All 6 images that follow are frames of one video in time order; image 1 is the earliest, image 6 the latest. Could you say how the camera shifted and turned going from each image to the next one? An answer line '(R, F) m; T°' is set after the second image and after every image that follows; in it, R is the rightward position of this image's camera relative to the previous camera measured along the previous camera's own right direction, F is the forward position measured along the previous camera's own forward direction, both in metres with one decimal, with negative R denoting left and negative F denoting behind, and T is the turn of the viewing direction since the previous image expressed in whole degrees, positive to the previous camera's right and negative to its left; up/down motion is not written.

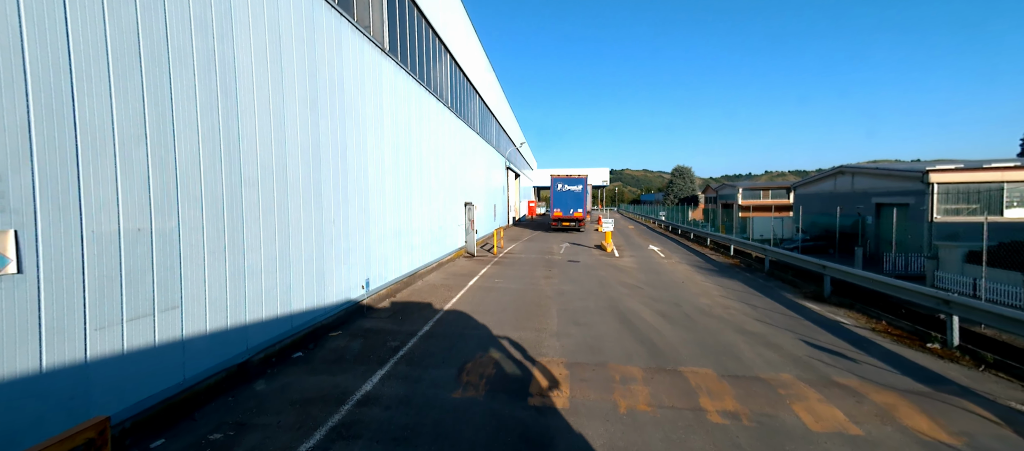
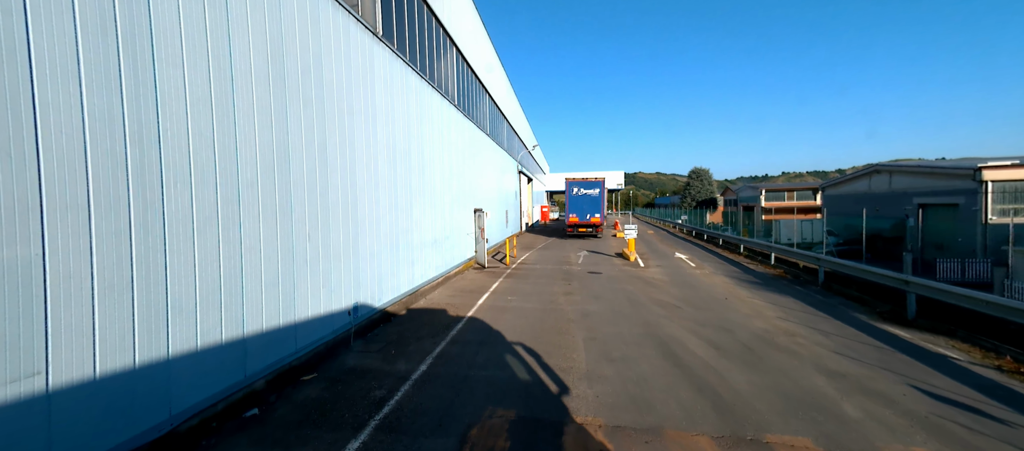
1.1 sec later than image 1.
(-0.1, +1.3) m; -2°
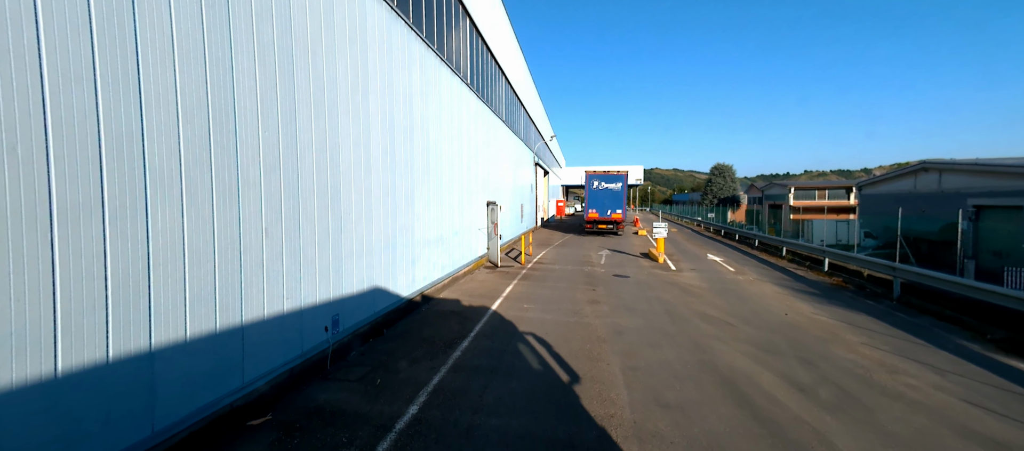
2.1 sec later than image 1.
(-0.1, +1.4) m; -2°
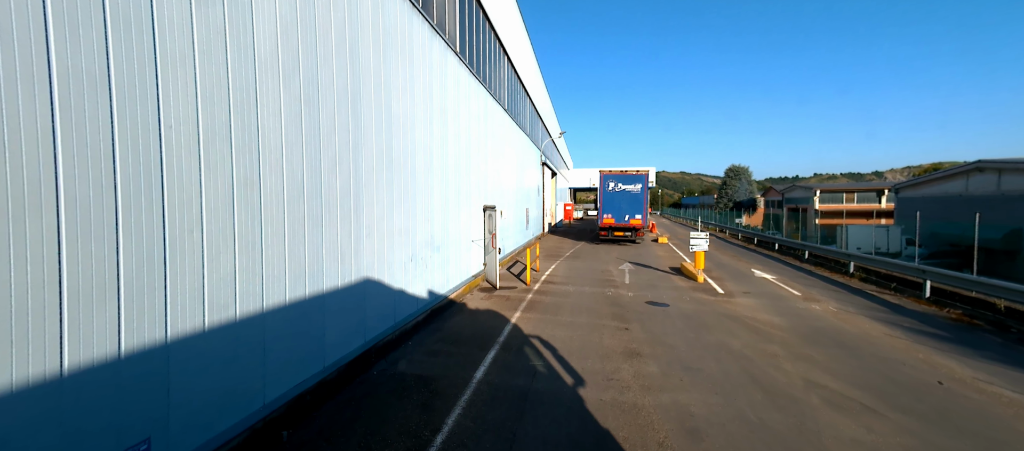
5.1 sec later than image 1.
(+0.1, +2.6) m; -1°
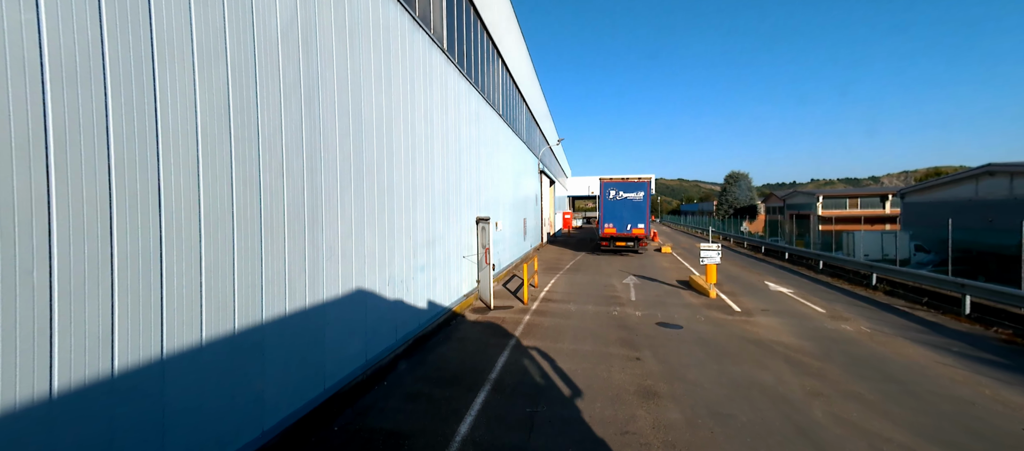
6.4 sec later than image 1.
(+0.1, +0.9) m; 0°
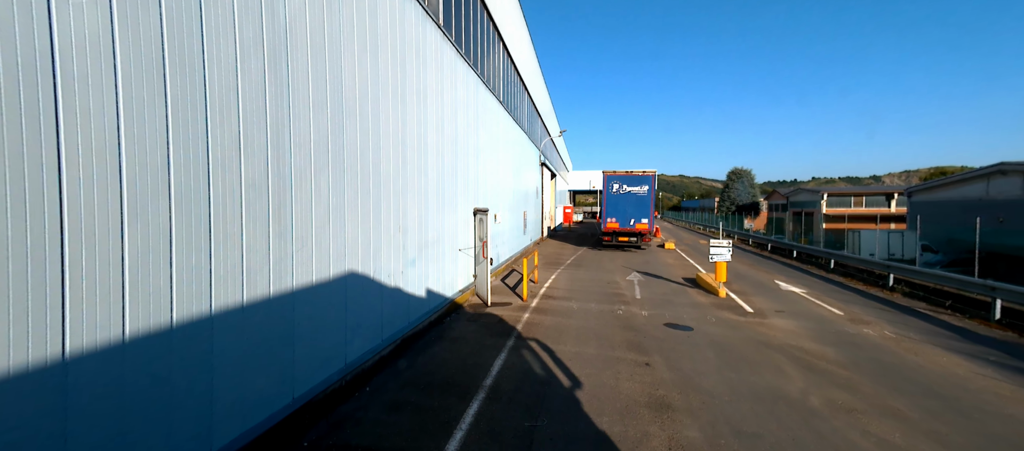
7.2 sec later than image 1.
(0.0, +0.6) m; 0°
